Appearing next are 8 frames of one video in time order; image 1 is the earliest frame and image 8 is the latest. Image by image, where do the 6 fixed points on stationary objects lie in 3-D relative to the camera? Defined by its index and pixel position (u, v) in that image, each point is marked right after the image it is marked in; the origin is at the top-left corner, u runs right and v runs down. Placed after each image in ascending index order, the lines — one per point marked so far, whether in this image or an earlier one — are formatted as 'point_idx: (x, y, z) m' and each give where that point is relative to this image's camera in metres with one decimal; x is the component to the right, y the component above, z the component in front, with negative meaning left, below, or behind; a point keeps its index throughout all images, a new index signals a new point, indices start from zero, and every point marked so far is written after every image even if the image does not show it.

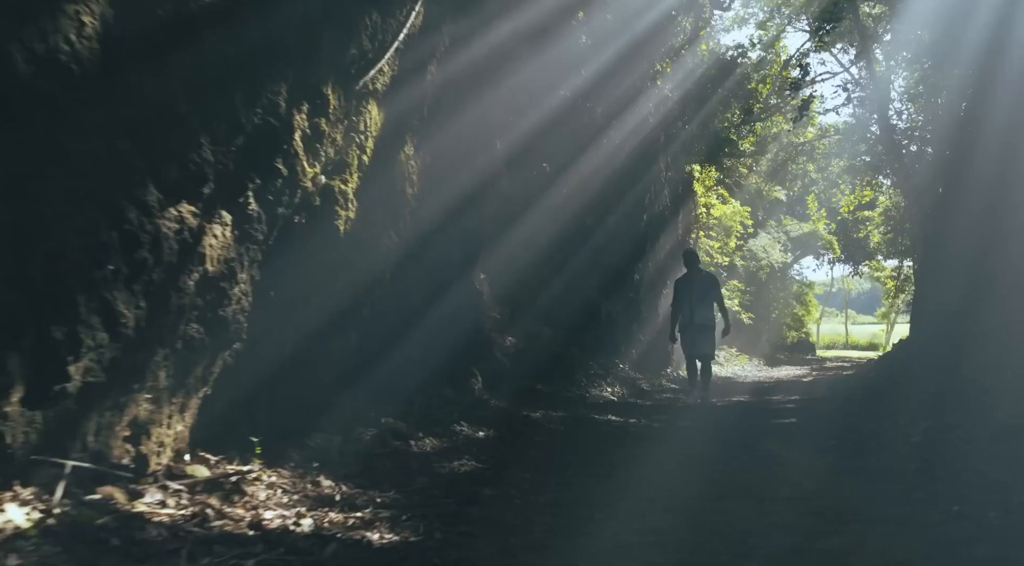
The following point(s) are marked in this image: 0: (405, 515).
0: (-0.6, -1.2, +4.3) m
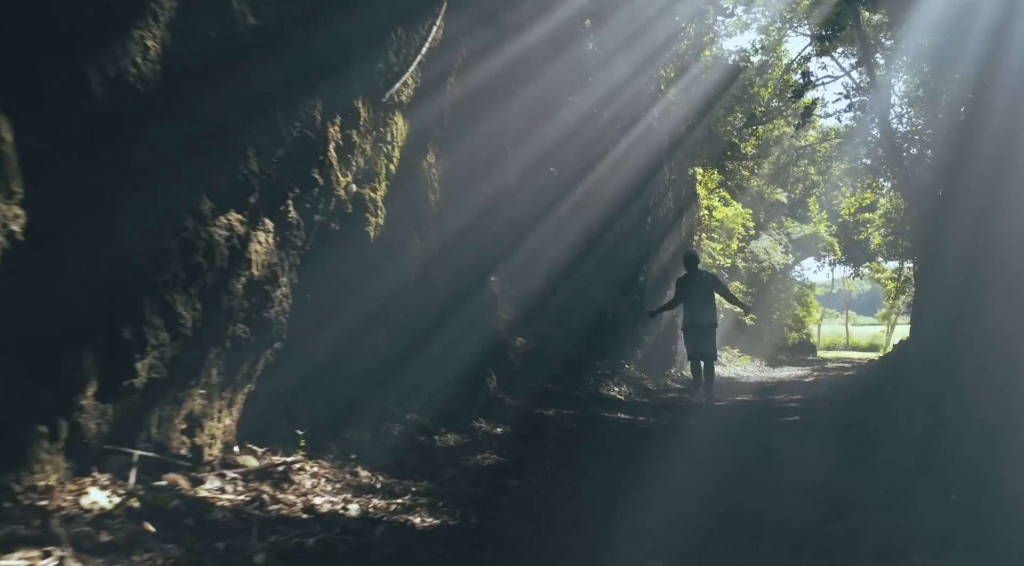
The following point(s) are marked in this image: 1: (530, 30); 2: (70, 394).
0: (-0.4, -1.3, +4.6) m
1: (+0.2, +3.0, +9.3) m
2: (-2.1, -0.5, +3.8) m
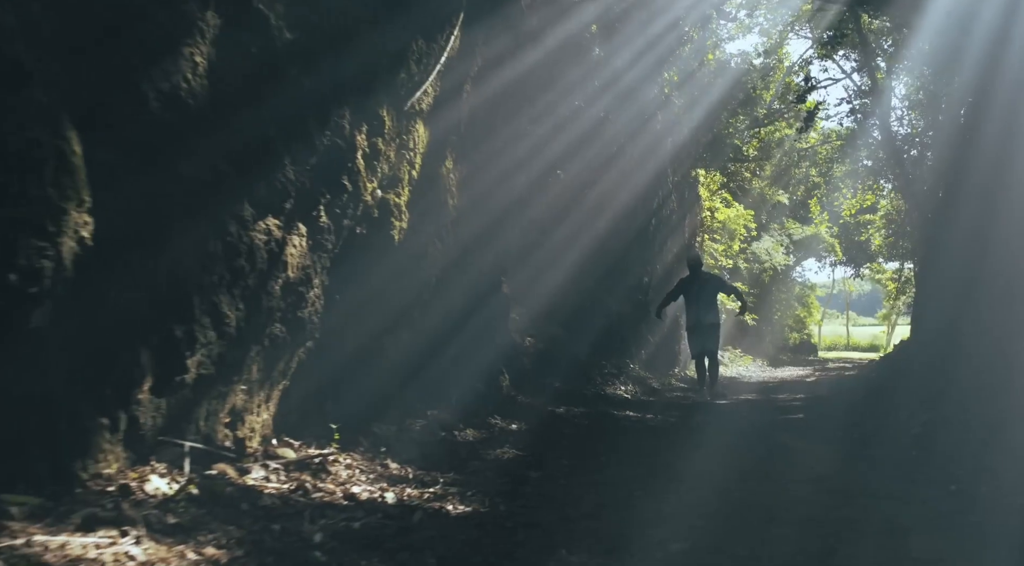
0: (-0.3, -1.3, +4.9) m
1: (+0.3, +3.0, +9.6) m
2: (-1.9, -0.5, +4.0) m
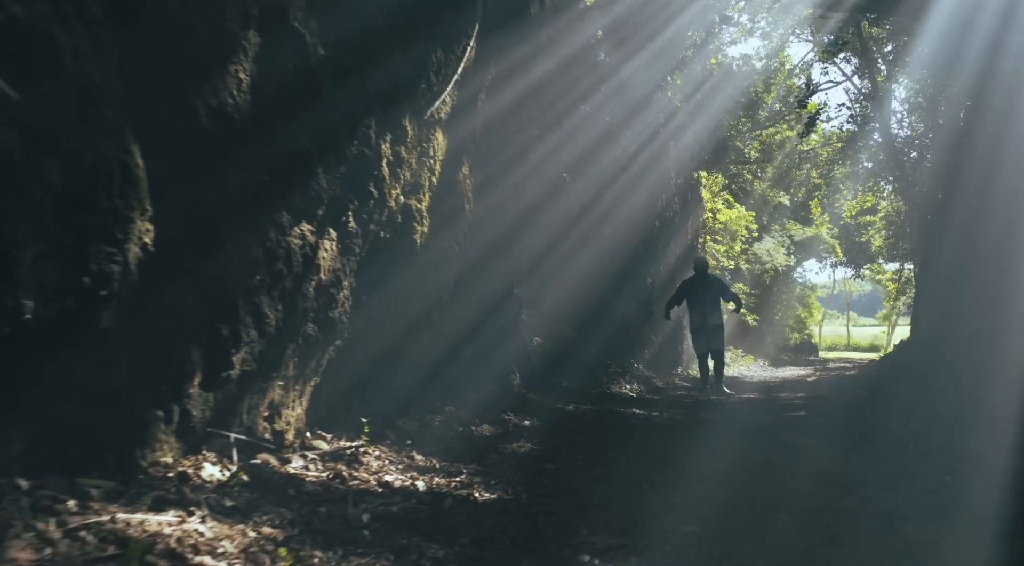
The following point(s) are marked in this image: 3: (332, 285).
0: (-0.1, -1.3, +5.2) m
1: (+0.5, +3.0, +9.9) m
2: (-1.8, -0.5, +4.4) m
3: (-1.3, 0.0, +5.8) m
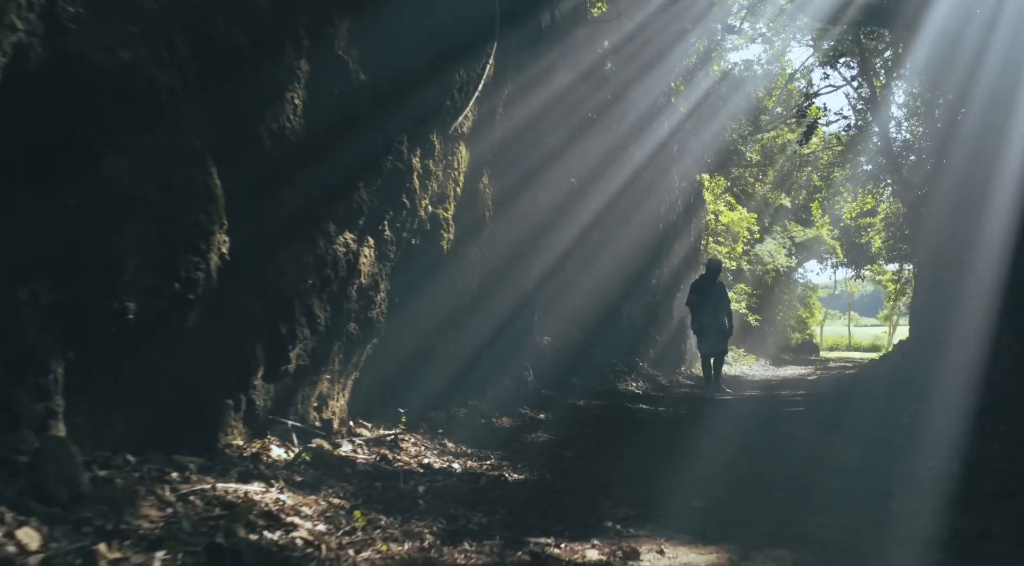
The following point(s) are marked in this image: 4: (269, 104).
0: (0.0, -1.3, +5.8) m
1: (+0.6, +2.9, +10.5) m
2: (-1.6, -0.6, +5.0) m
3: (-1.1, 0.0, +6.4) m
4: (-1.5, +1.1, +5.0) m
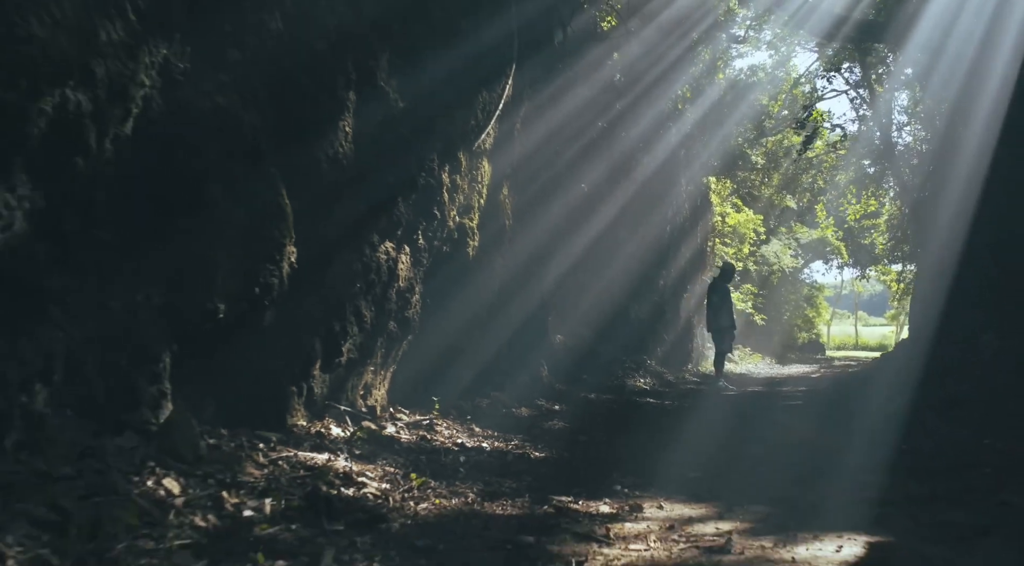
0: (+0.2, -1.3, +6.6) m
1: (+0.9, +2.9, +11.3) m
2: (-1.5, -0.6, +5.8) m
3: (-0.9, -0.1, +7.2) m
4: (-1.3, +1.1, +5.8) m
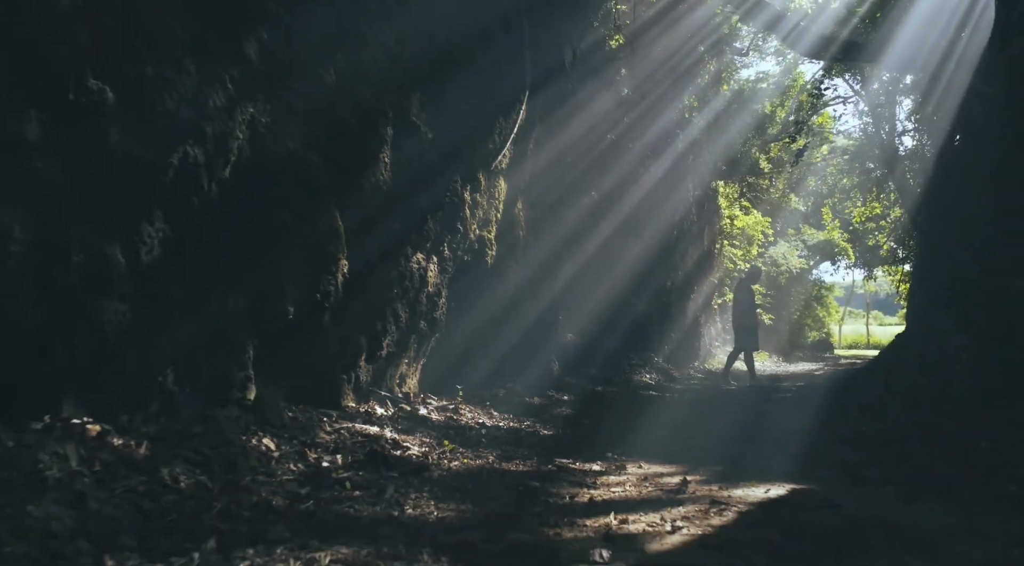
0: (+0.3, -1.4, +7.8) m
1: (+1.1, +2.9, +12.5) m
2: (-1.3, -0.7, +7.0) m
3: (-0.8, -0.1, +8.4) m
4: (-1.2, +1.0, +7.1) m
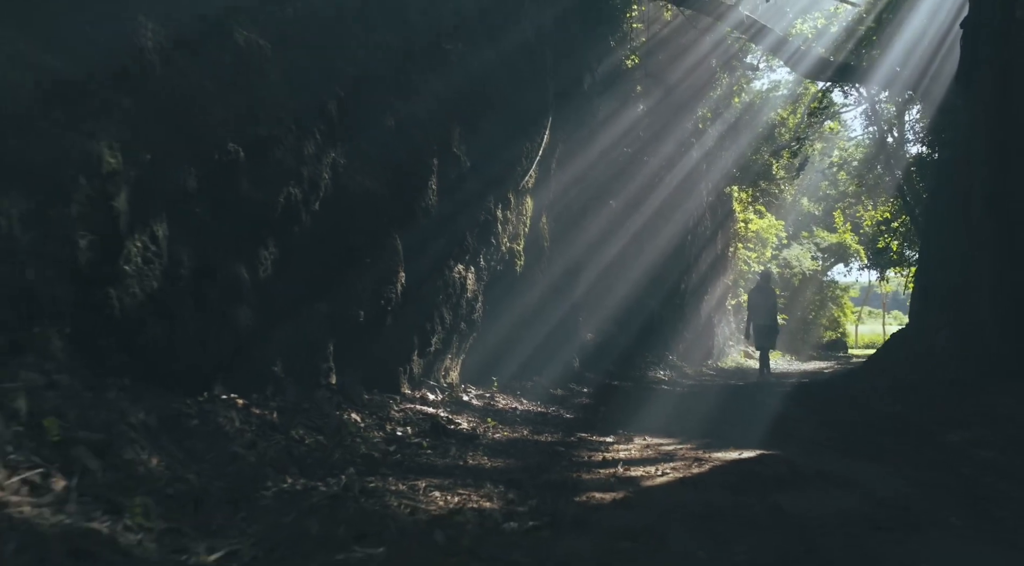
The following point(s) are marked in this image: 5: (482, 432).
0: (+0.7, -1.5, +9.2) m
1: (+1.5, +2.8, +13.9) m
2: (-1.1, -0.7, +8.5) m
3: (-0.5, -0.2, +9.8) m
4: (-0.9, +0.9, +8.5) m
5: (-0.3, -1.3, +6.8) m
